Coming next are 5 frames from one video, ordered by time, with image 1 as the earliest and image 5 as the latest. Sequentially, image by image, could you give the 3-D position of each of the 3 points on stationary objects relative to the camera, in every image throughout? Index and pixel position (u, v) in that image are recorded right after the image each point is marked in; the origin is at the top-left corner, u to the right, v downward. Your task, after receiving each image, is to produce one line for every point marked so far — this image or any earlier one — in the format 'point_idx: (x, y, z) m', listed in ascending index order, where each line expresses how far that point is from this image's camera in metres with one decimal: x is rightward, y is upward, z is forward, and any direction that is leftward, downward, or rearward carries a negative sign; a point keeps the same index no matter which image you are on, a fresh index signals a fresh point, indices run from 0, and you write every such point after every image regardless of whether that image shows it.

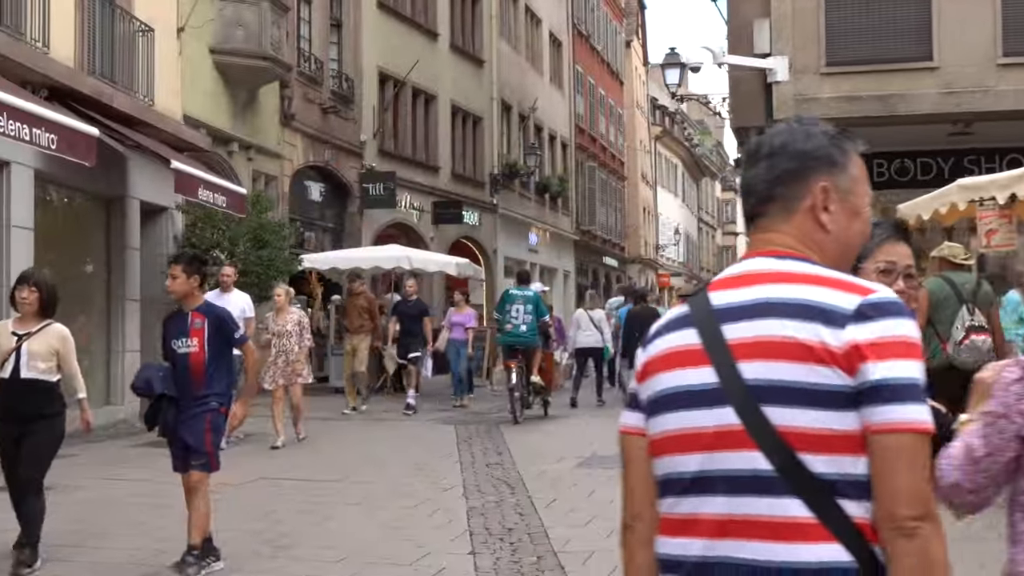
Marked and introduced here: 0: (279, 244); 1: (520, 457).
0: (-3.0, +0.6, +16.2) m
1: (+0.1, -1.6, +11.7) m
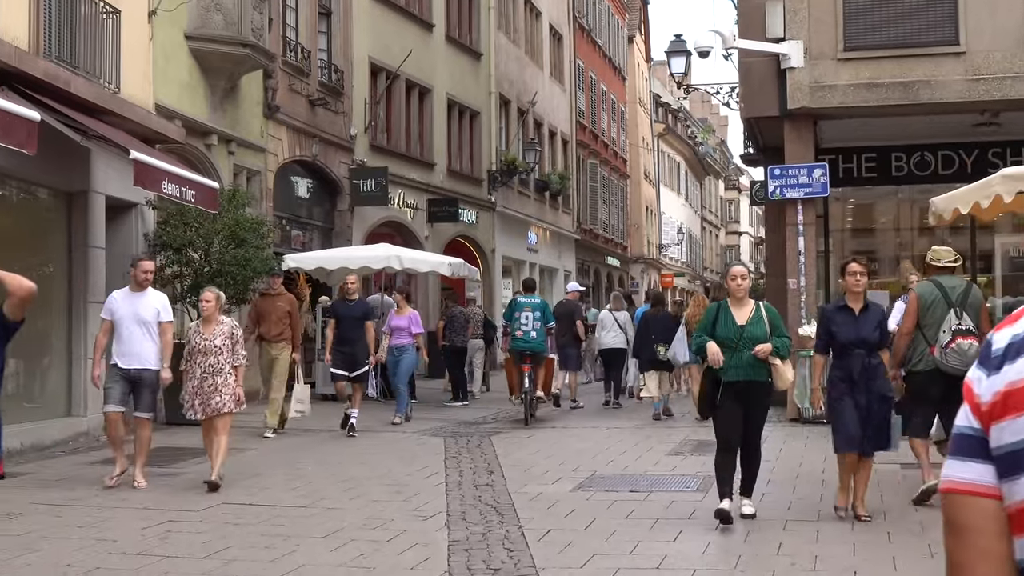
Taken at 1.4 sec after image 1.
0: (-3.1, +0.6, +15.1) m
1: (0.0, -1.6, +10.6) m
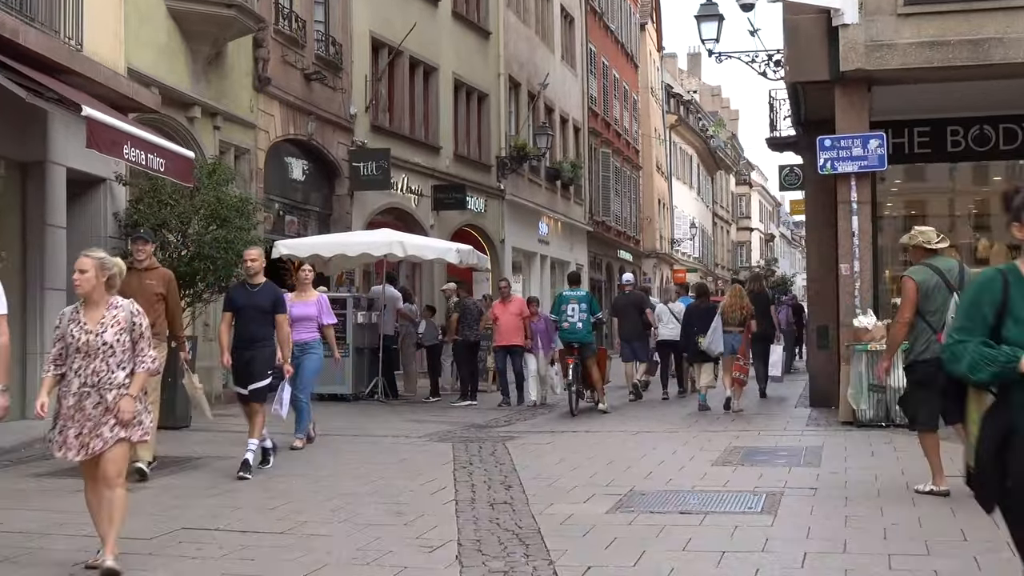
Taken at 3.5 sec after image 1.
0: (-2.9, +0.7, +13.4) m
1: (+0.2, -1.5, +8.8) m
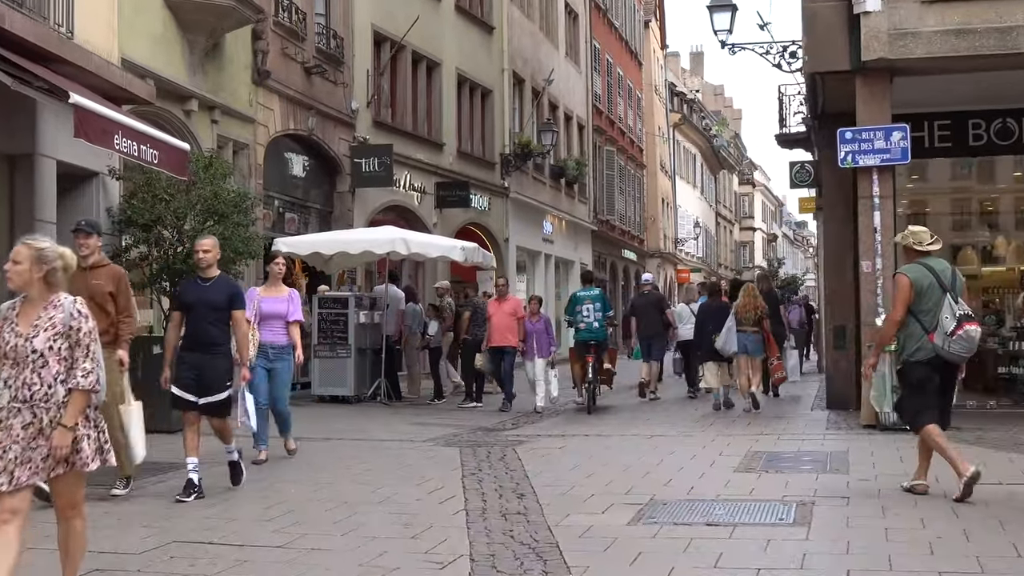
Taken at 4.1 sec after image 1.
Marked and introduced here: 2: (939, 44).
0: (-2.8, +0.7, +12.9) m
1: (+0.3, -1.4, +8.3) m
2: (+4.4, +2.5, +12.6) m
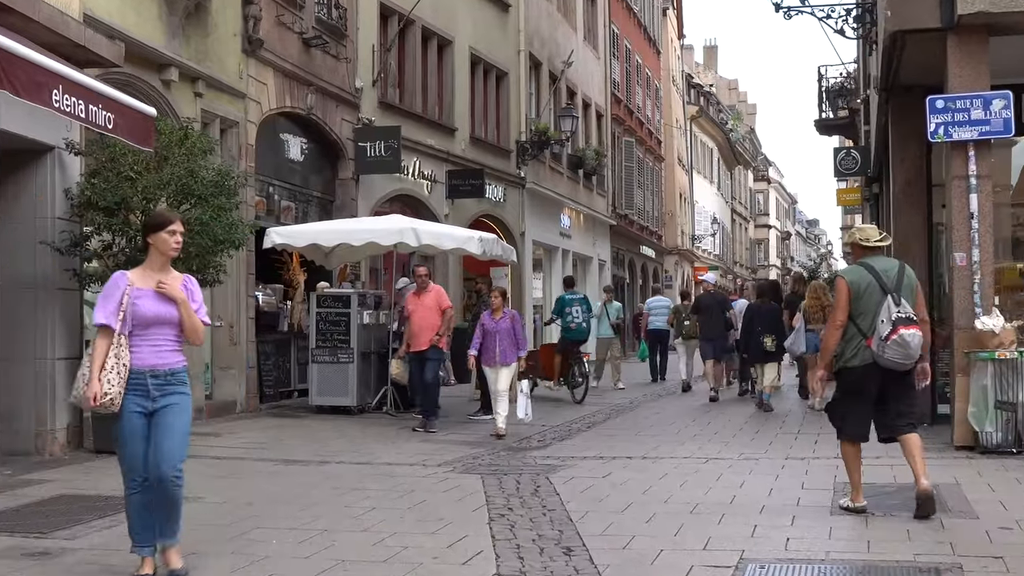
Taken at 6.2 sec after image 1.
0: (-2.6, +0.8, +10.9) m
1: (+0.5, -1.4, +6.4) m
2: (+4.6, +2.5, +10.6) m
